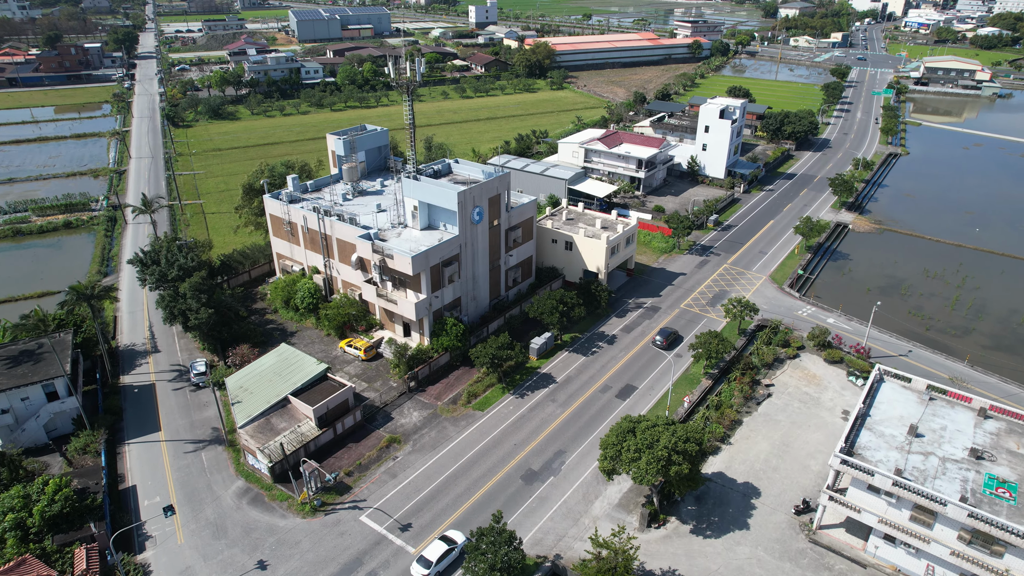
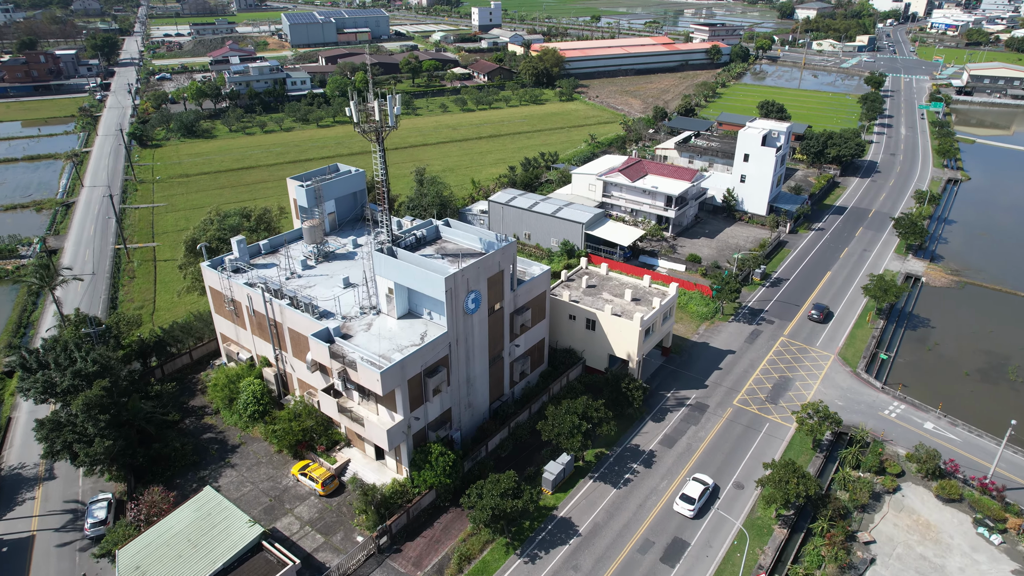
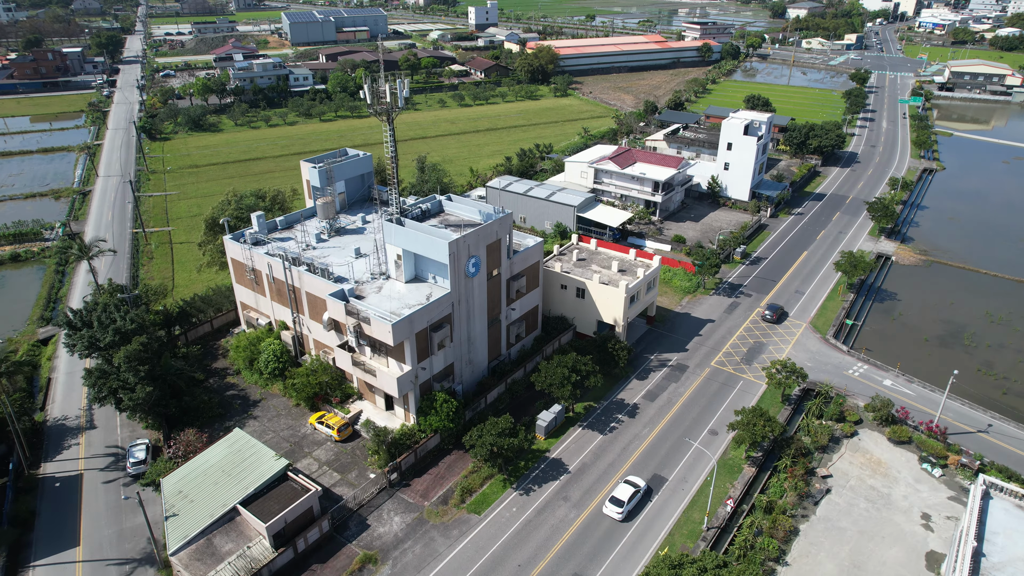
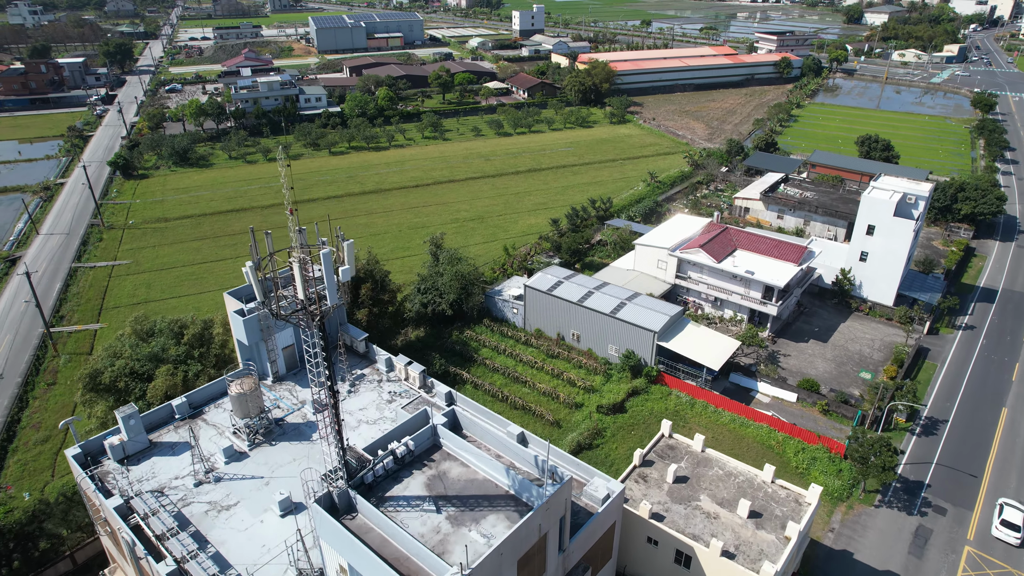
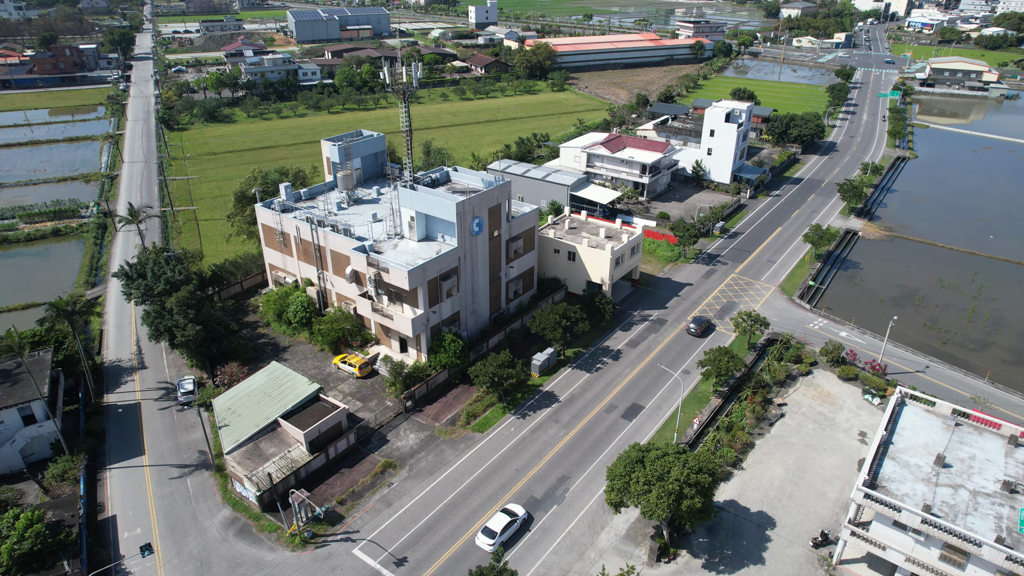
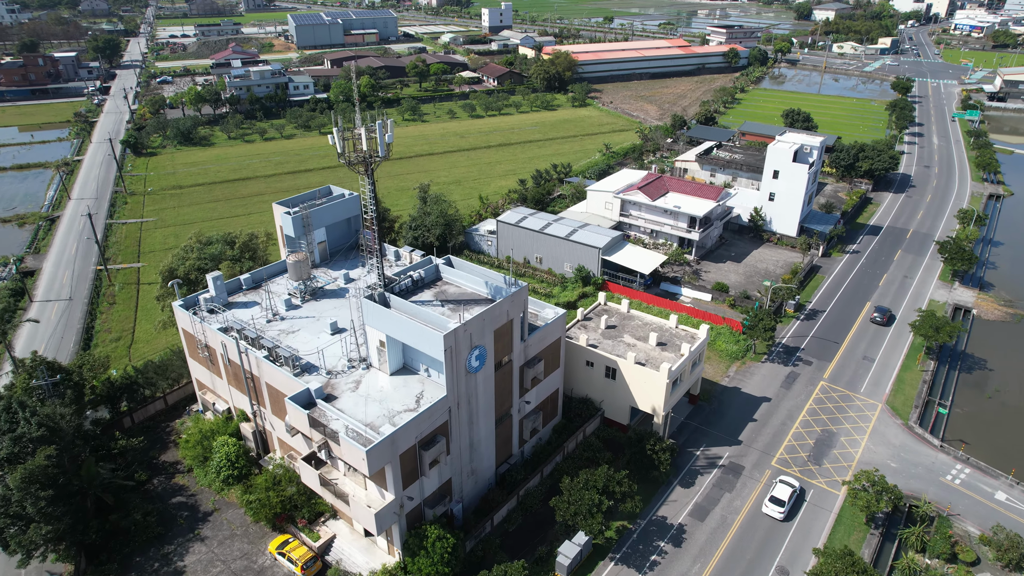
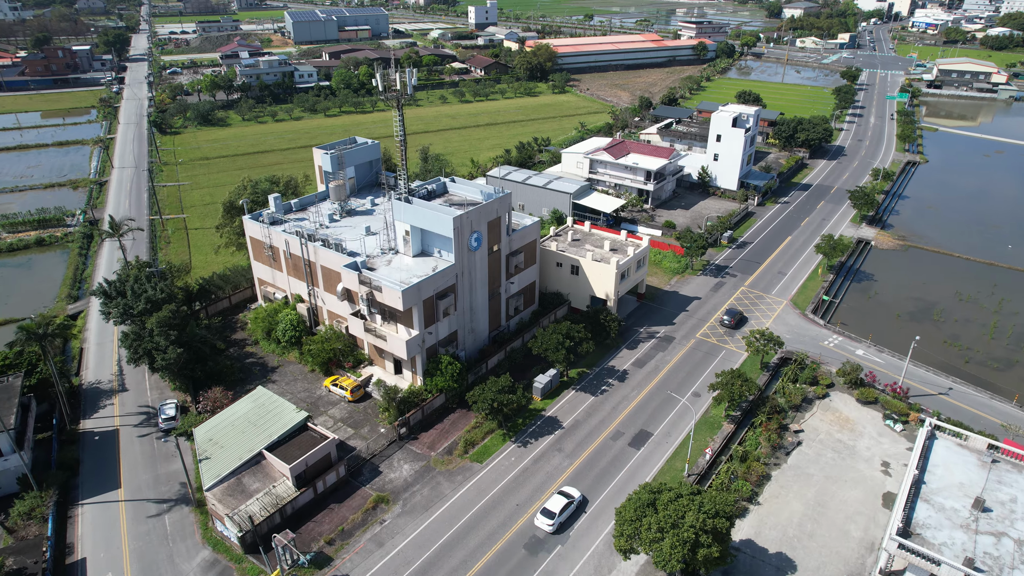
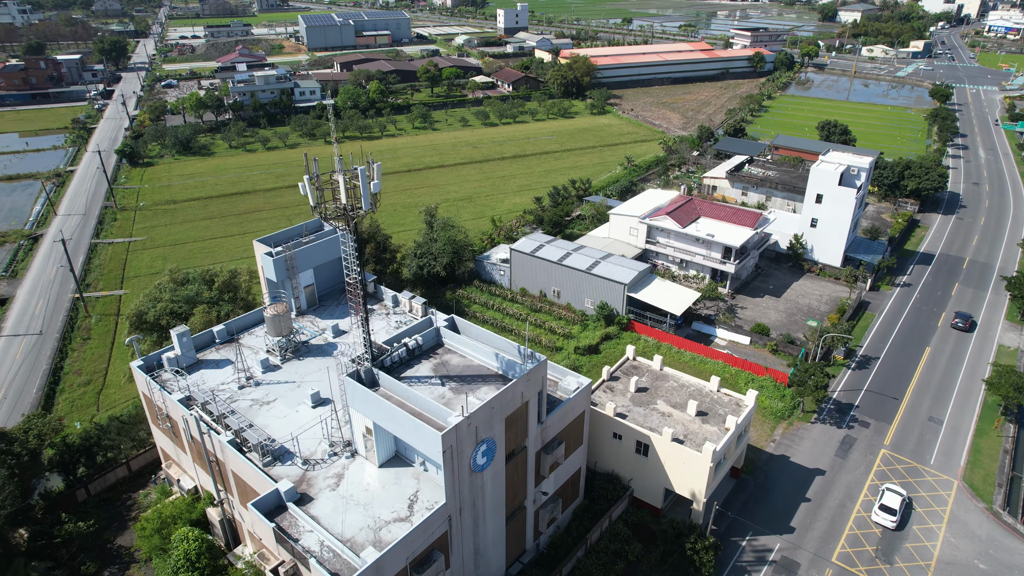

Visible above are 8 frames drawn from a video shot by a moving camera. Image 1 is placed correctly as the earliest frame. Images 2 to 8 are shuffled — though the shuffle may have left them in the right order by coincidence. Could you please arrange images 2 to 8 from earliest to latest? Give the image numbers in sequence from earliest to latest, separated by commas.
5, 7, 3, 2, 6, 8, 4
